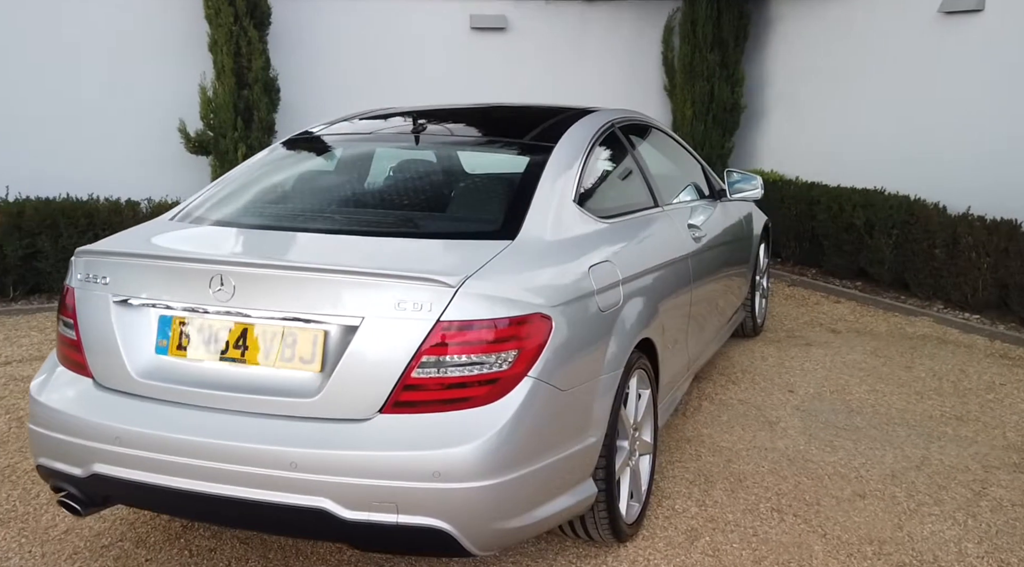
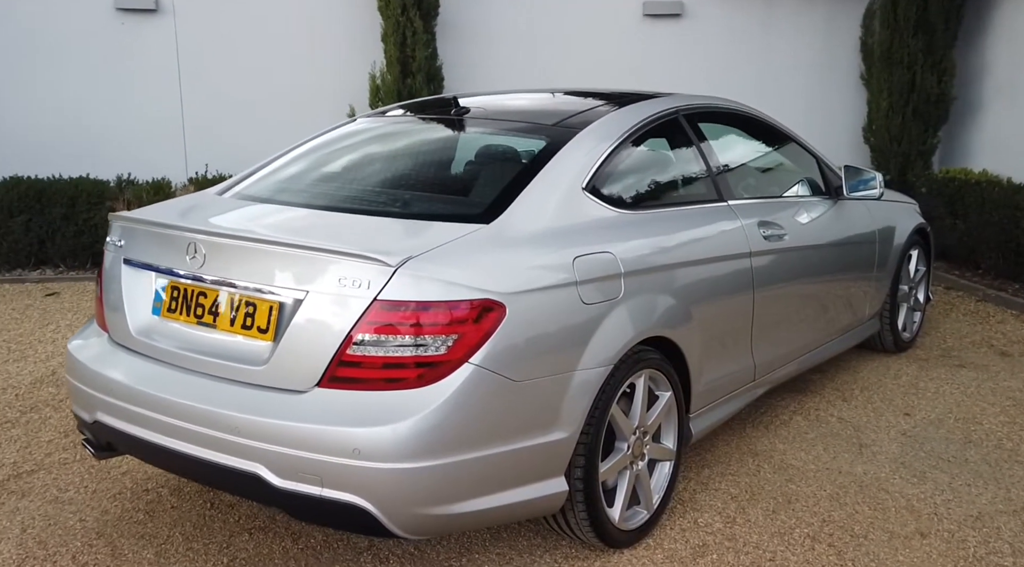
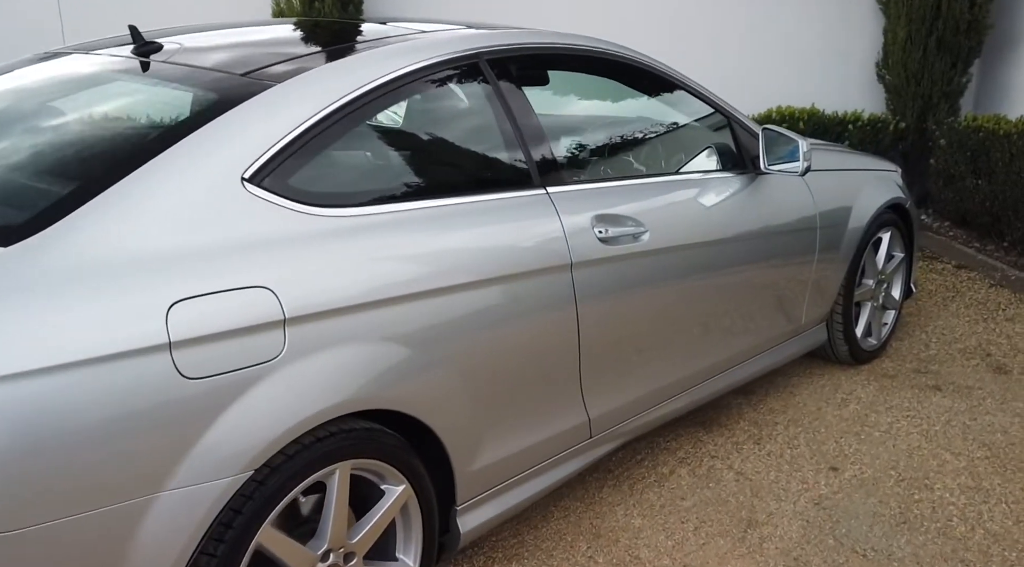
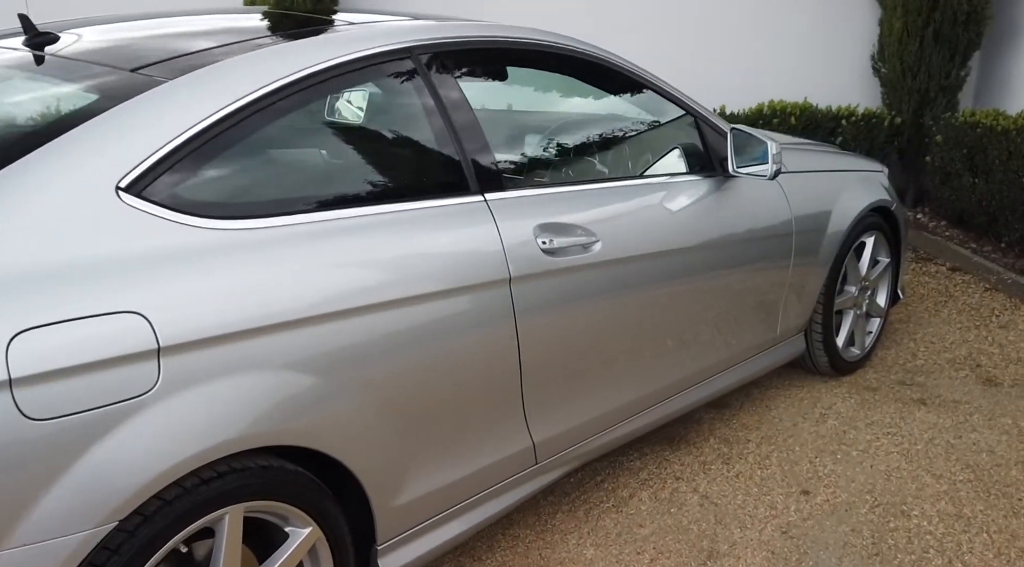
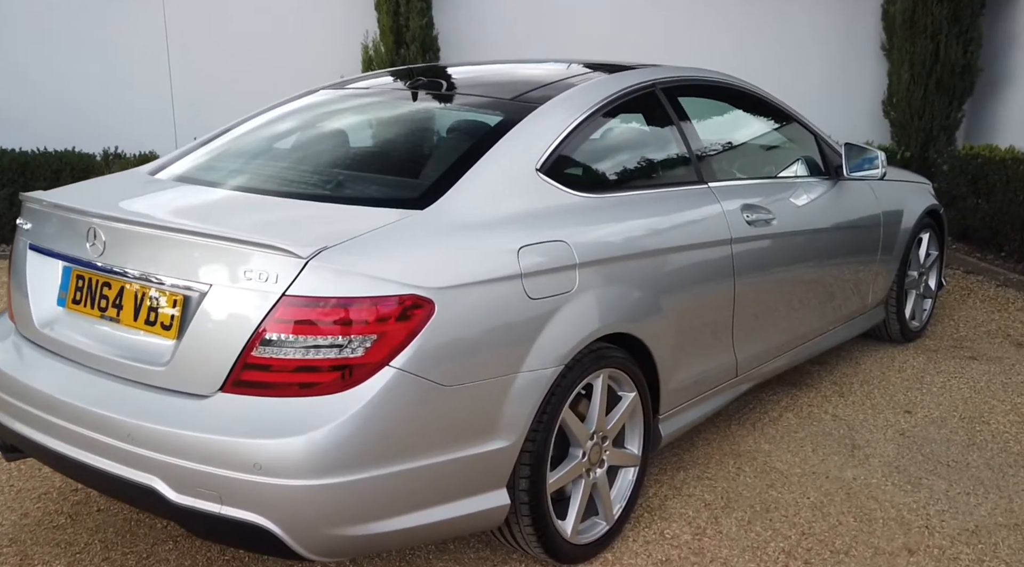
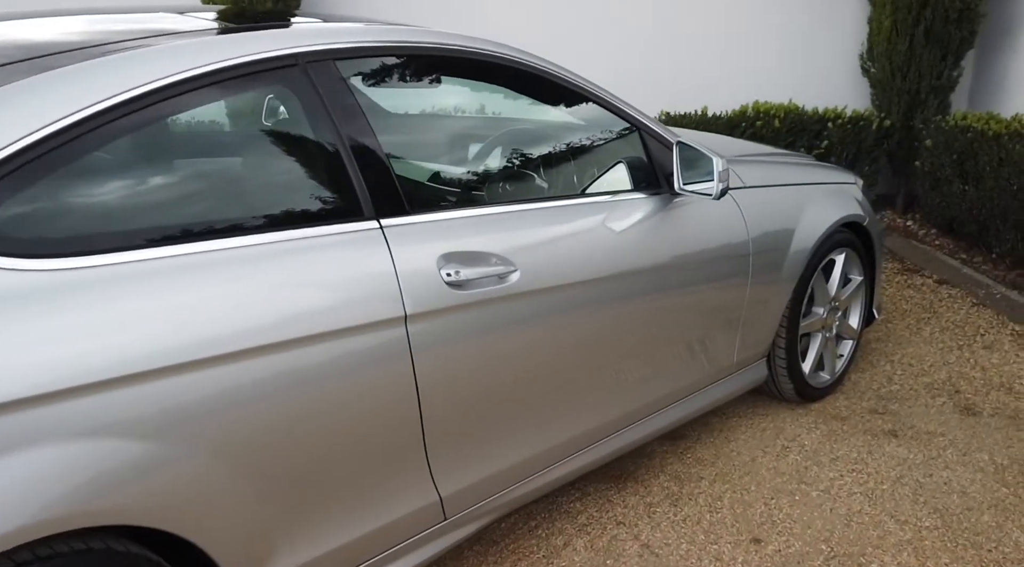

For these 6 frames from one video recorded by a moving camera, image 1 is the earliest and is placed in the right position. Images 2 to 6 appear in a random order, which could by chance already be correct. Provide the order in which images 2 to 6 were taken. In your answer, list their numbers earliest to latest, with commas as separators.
2, 5, 3, 4, 6
